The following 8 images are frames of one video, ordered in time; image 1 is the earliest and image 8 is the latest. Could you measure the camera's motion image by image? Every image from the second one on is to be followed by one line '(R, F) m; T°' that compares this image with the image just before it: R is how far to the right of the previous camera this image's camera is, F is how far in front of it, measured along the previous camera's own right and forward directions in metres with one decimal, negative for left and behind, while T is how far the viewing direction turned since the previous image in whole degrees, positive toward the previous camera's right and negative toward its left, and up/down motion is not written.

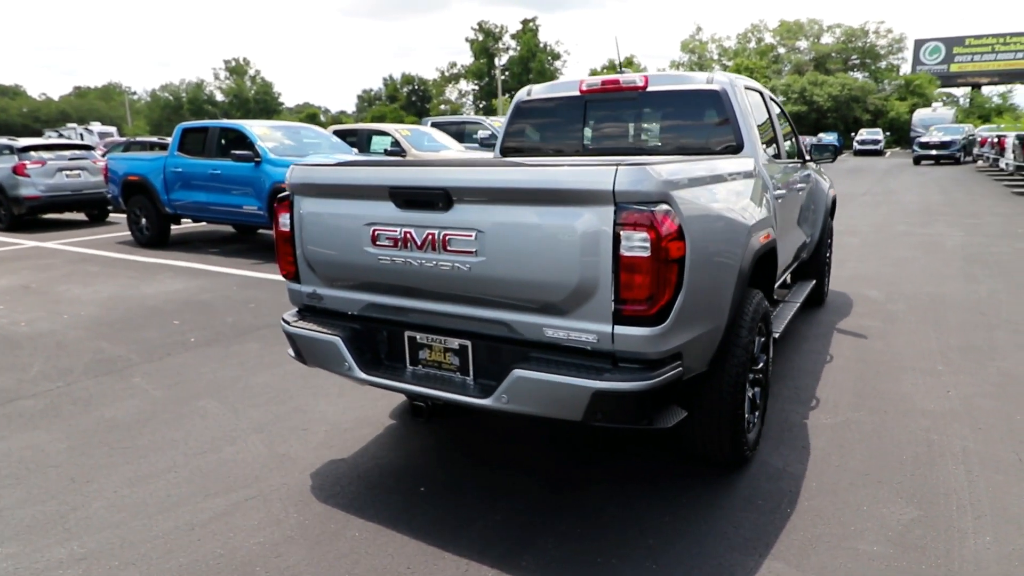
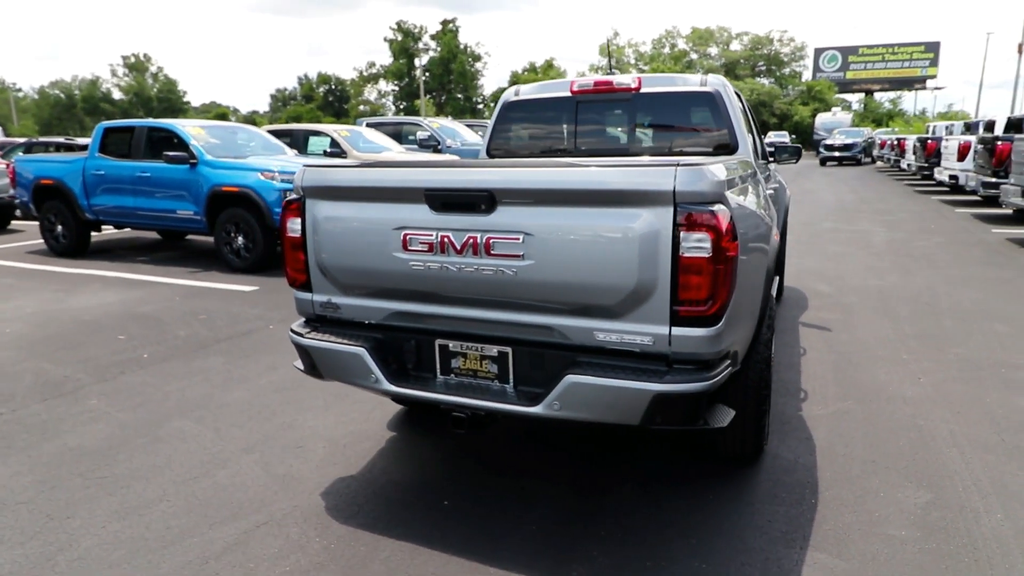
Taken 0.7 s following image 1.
(-0.5, +0.1) m; +7°
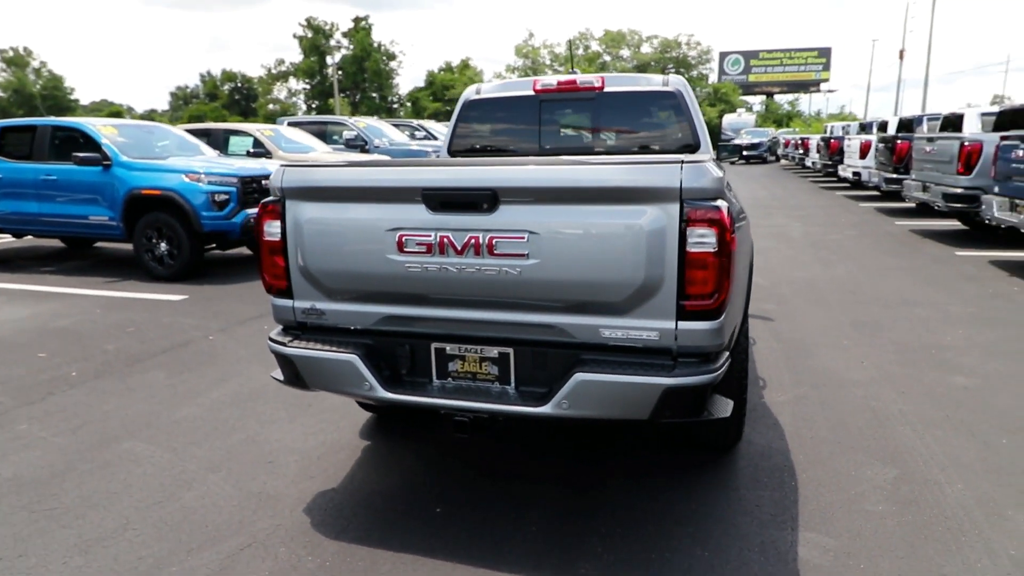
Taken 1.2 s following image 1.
(-0.4, +0.1) m; +7°
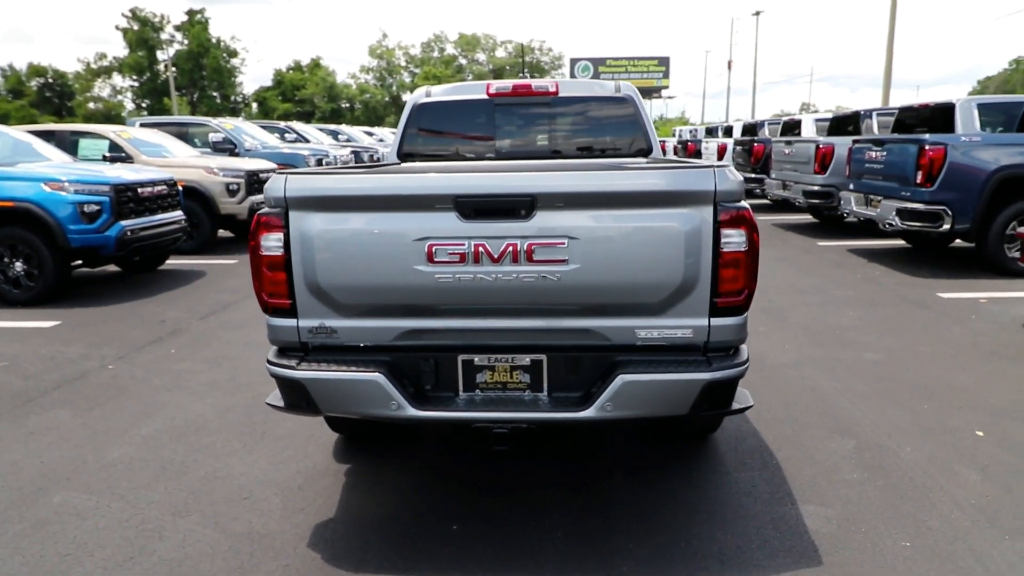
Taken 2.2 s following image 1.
(-0.7, +0.1) m; +12°
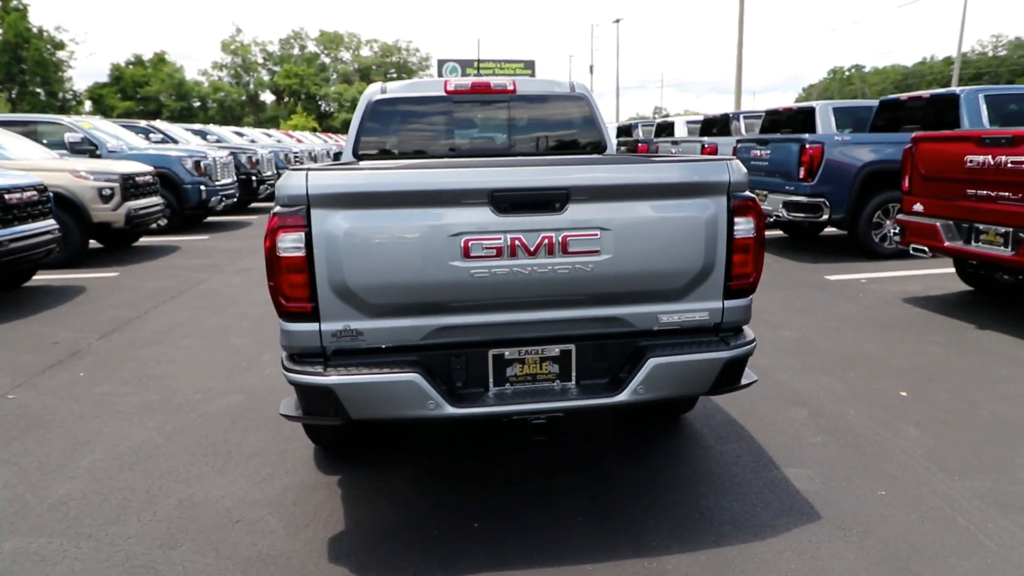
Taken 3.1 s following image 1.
(-0.7, 0.0) m; +11°
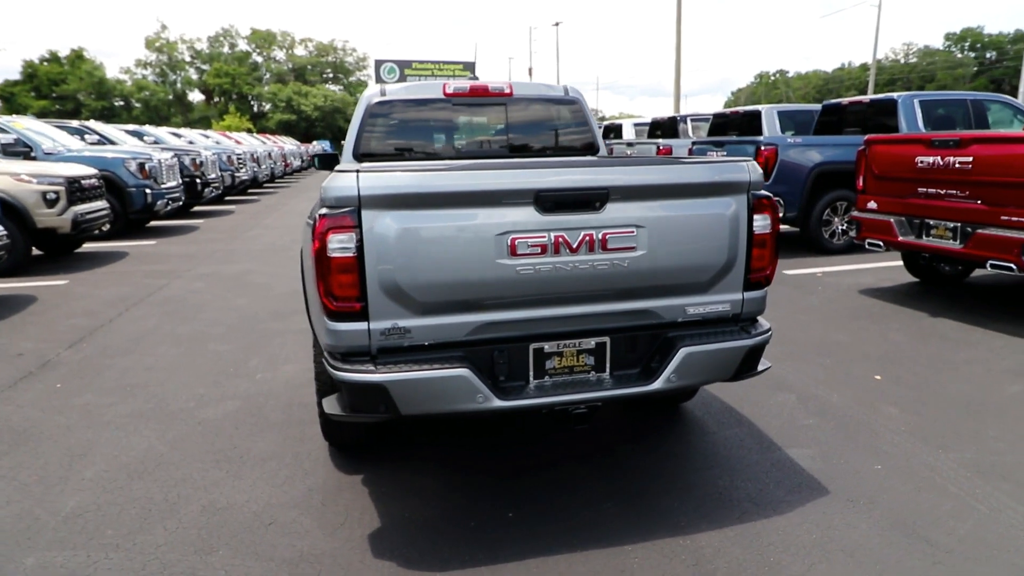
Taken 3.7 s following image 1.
(-0.5, -0.1) m; +5°
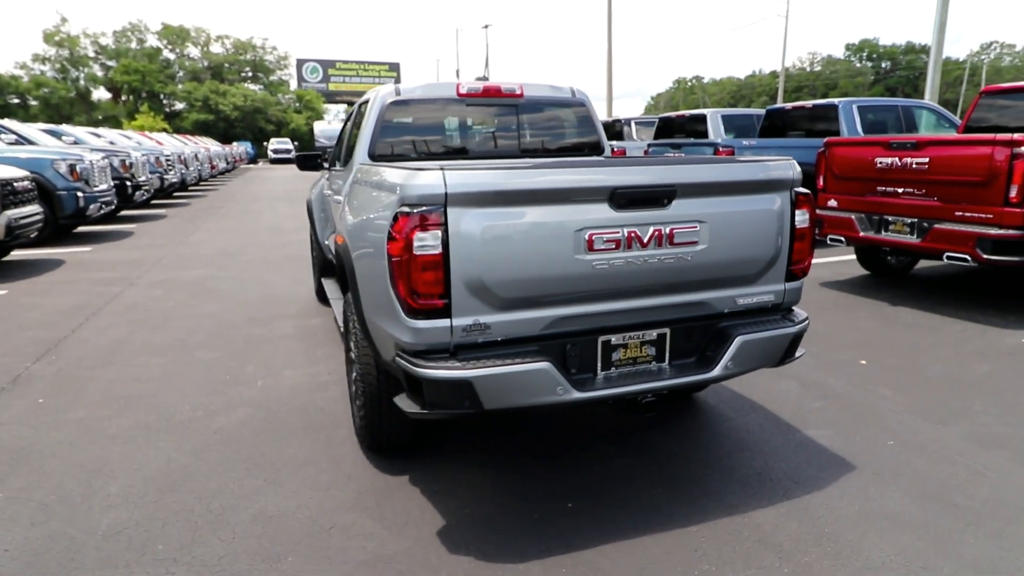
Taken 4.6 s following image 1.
(-0.7, 0.0) m; +6°
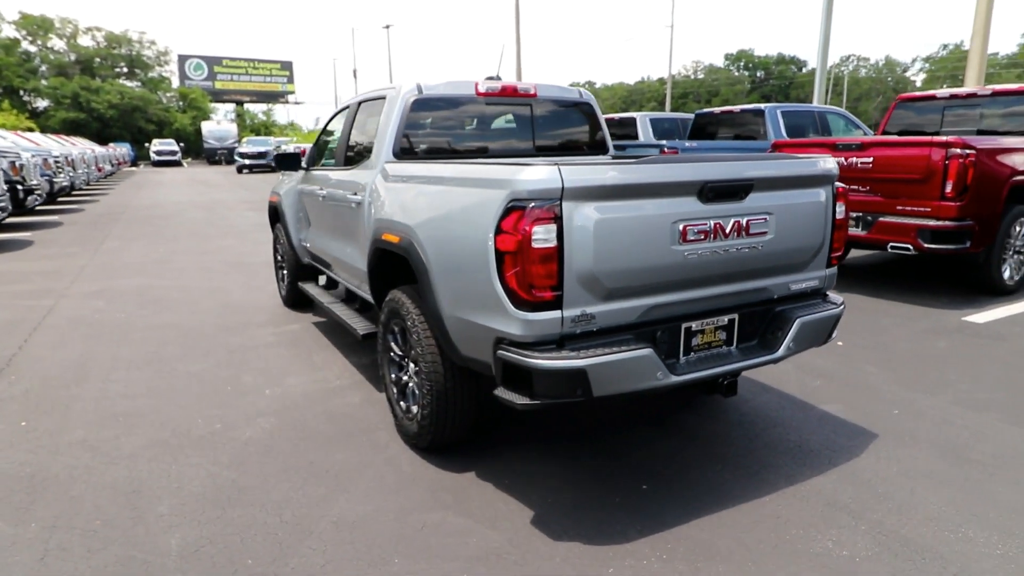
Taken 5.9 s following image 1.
(-0.9, 0.0) m; +9°
